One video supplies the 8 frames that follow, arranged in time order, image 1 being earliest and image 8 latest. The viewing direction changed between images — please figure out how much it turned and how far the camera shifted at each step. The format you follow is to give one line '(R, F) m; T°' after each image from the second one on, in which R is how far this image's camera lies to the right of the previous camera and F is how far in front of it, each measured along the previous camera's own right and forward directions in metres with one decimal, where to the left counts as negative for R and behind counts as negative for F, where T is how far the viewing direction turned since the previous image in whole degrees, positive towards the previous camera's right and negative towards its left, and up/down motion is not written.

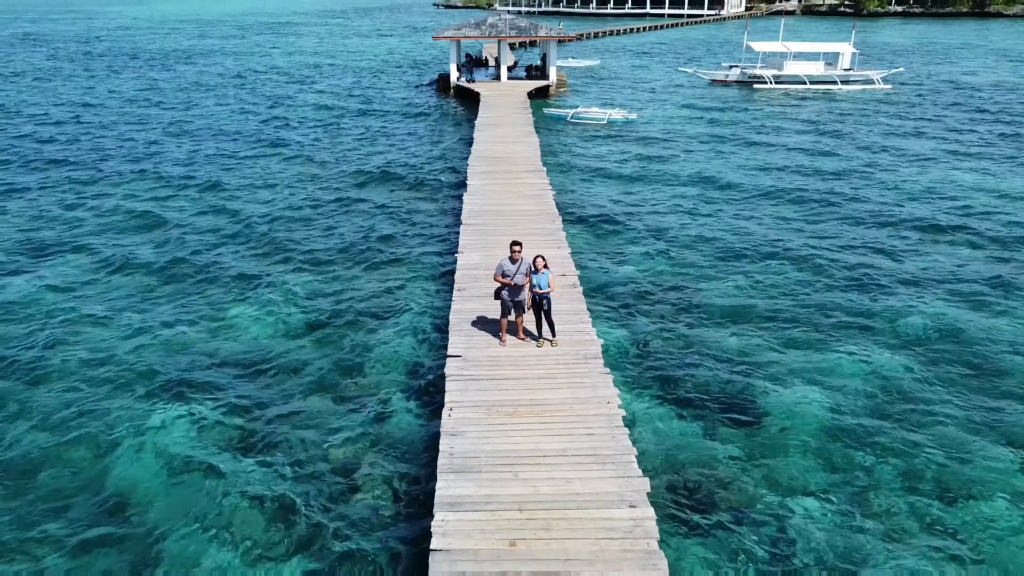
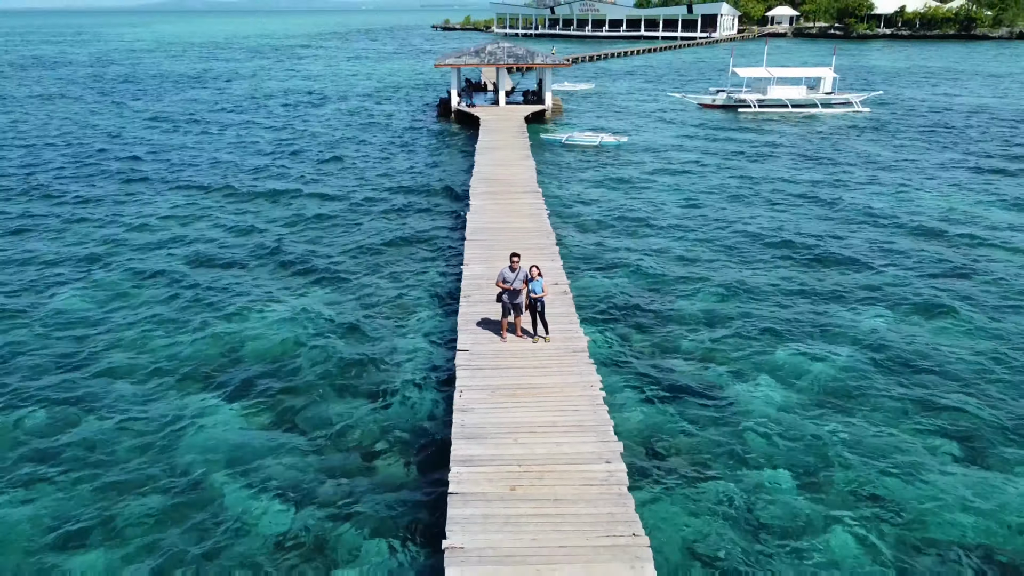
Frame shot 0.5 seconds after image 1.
(0.0, -1.7) m; 0°
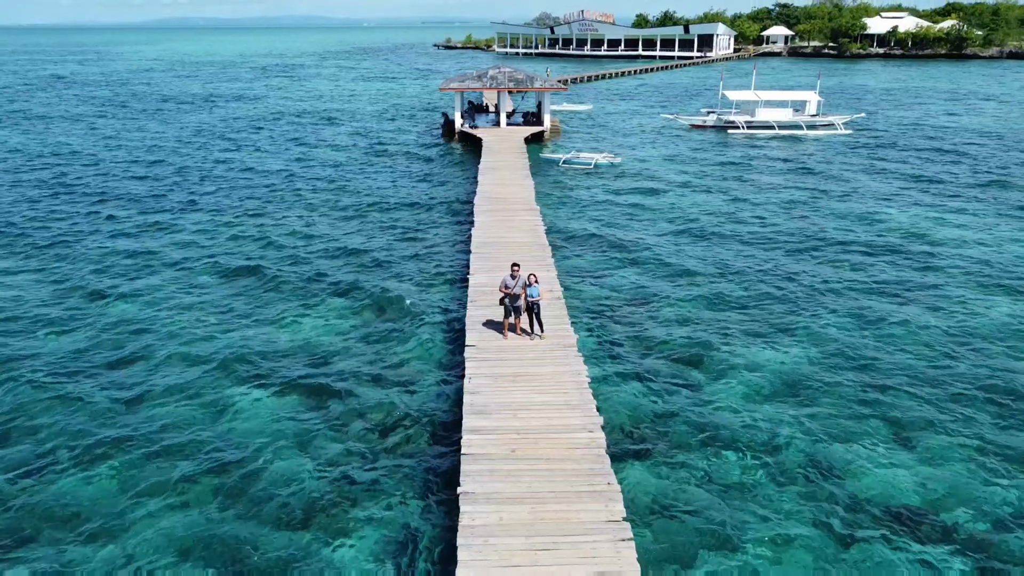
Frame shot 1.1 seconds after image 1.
(0.0, -2.0) m; 0°
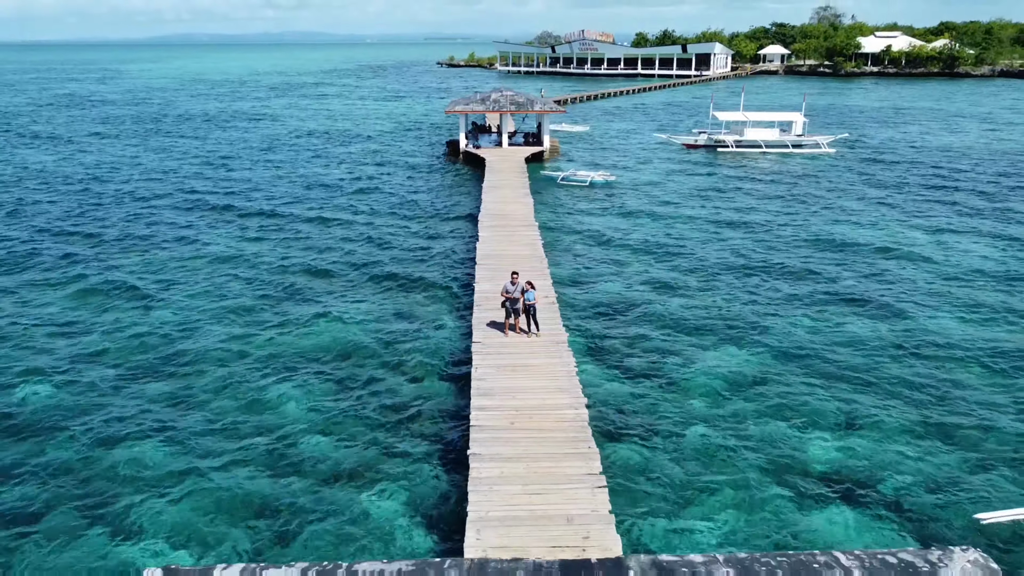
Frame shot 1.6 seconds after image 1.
(0.0, -2.3) m; 0°
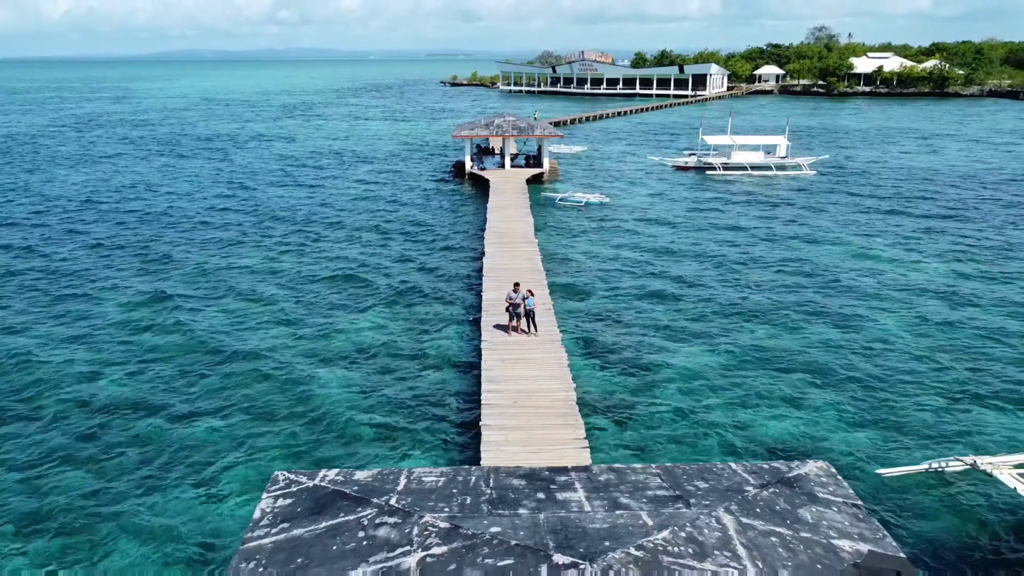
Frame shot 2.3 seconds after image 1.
(0.0, -3.0) m; 0°
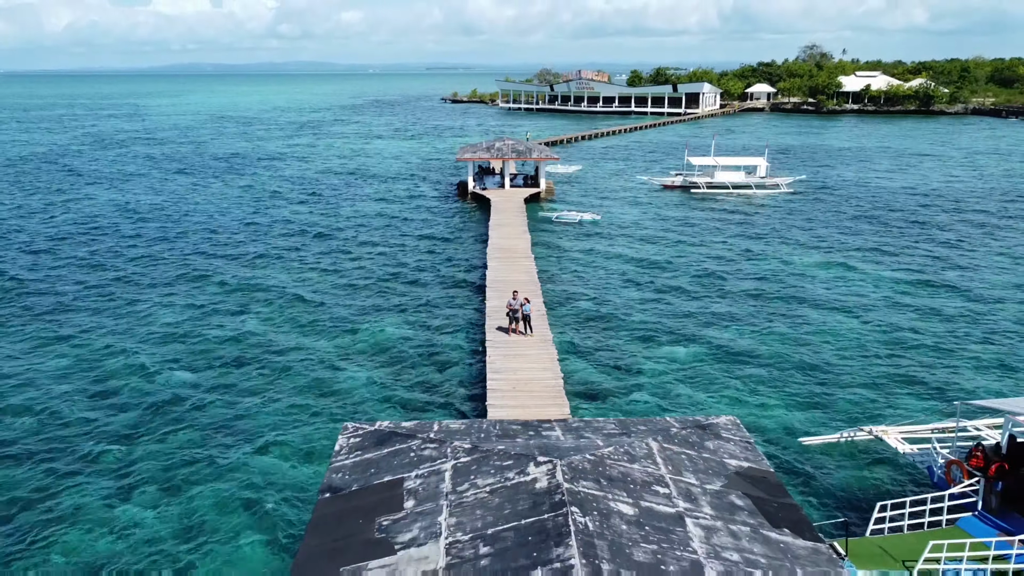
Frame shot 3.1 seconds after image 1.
(0.0, -3.6) m; 0°
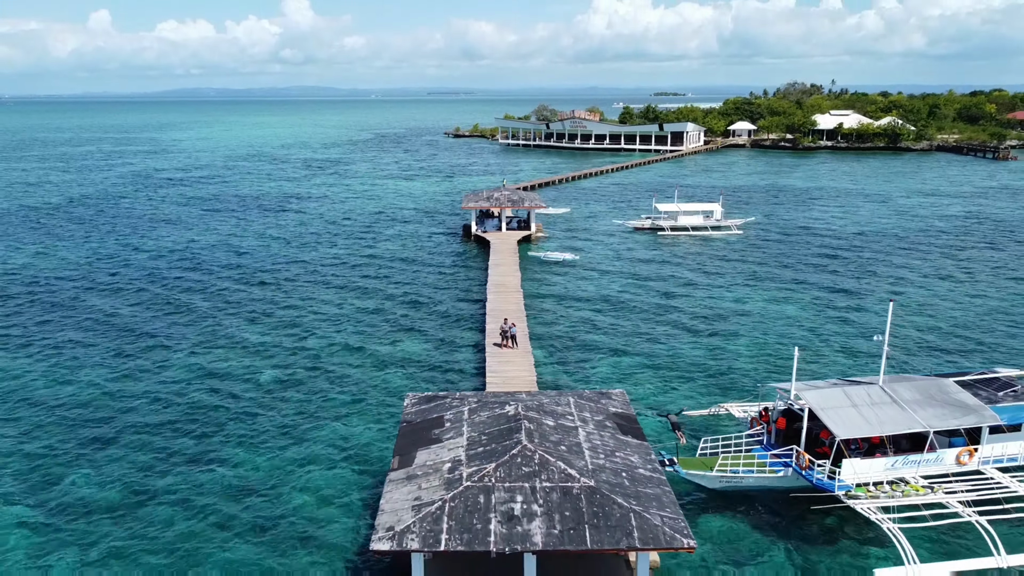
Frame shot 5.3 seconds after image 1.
(+0.4, -9.9) m; 0°
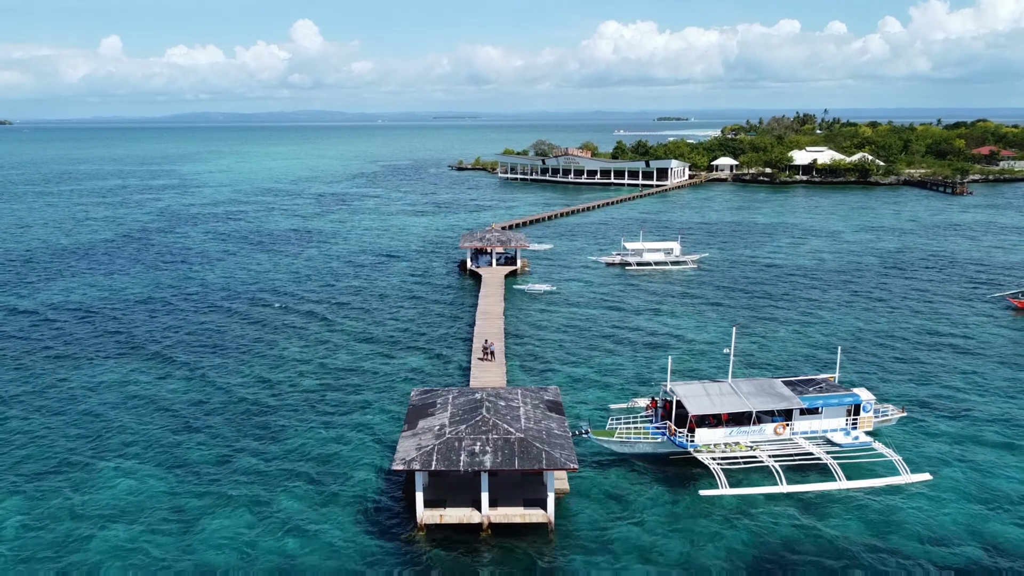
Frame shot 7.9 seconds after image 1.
(+1.4, -11.0) m; 0°
